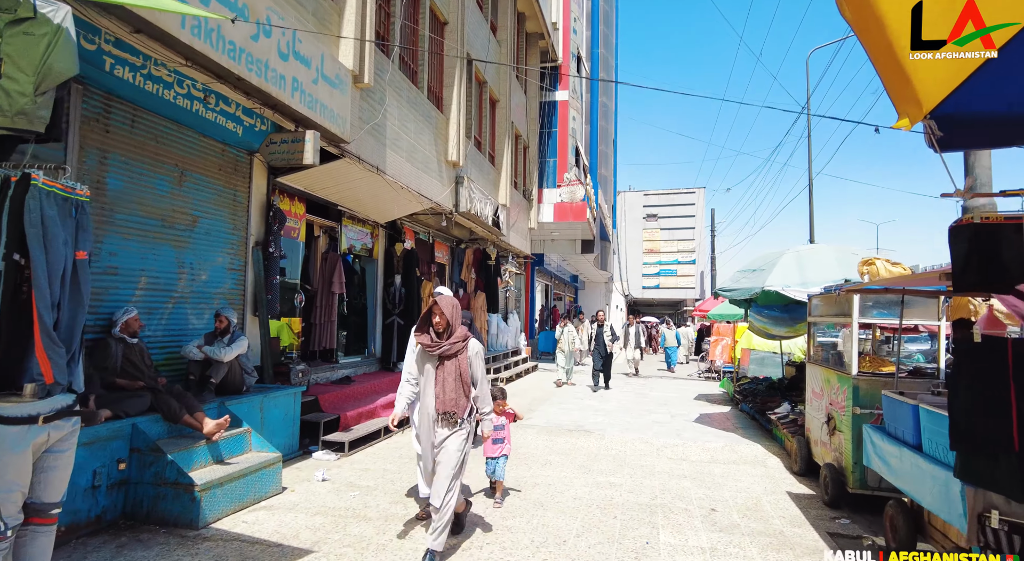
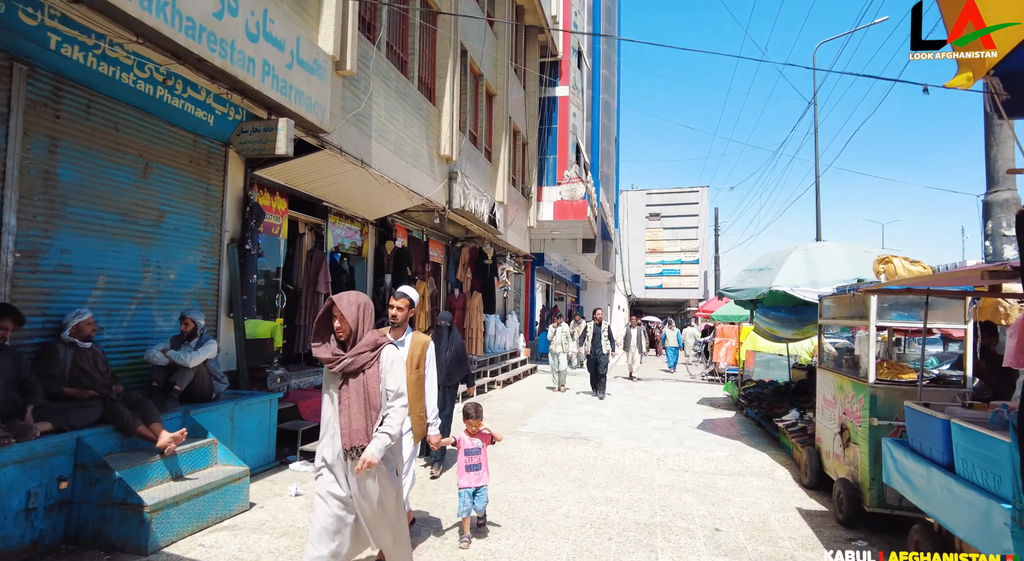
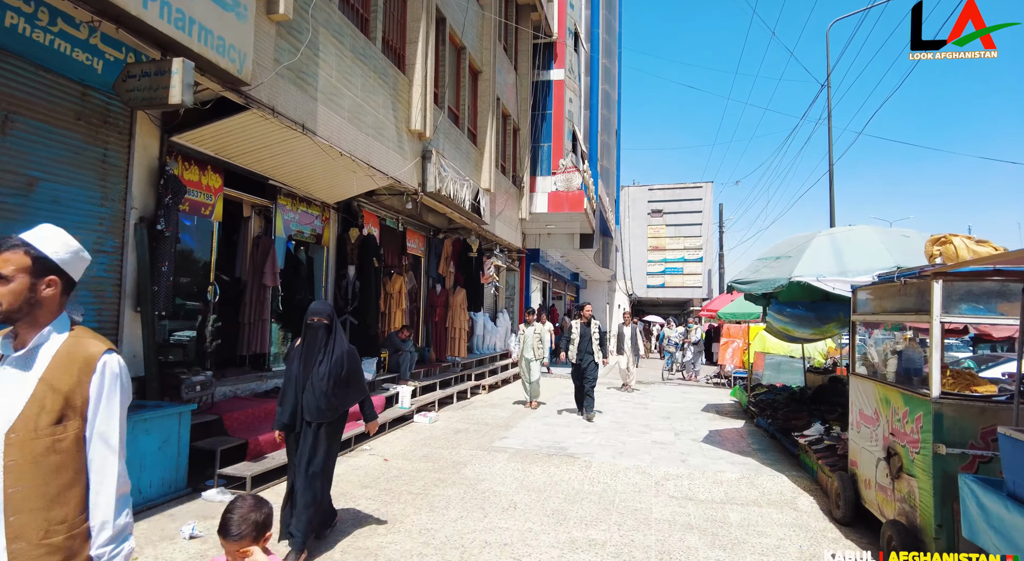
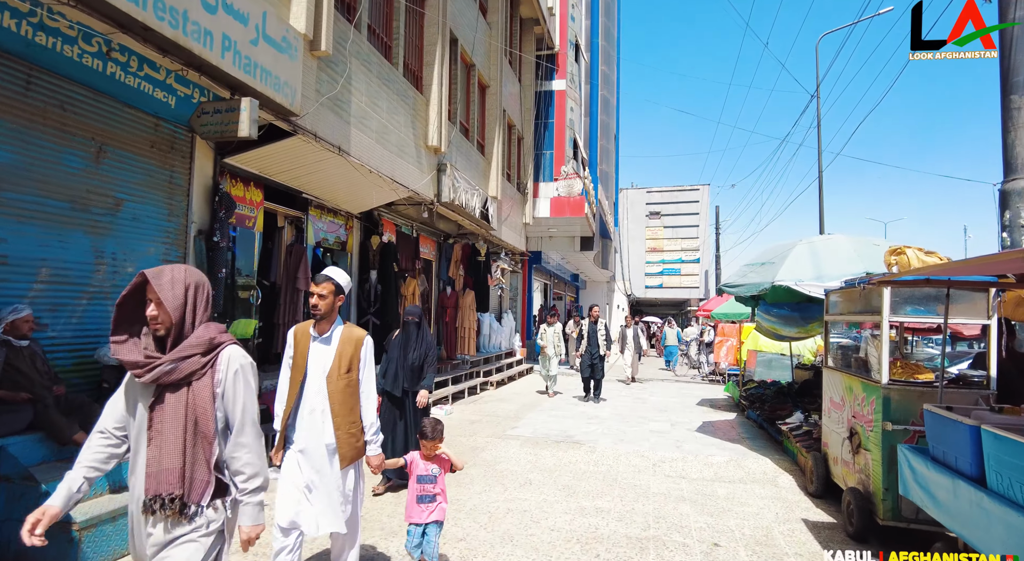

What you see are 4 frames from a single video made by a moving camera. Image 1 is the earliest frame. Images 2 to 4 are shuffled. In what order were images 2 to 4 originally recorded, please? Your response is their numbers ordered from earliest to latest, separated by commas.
2, 4, 3
